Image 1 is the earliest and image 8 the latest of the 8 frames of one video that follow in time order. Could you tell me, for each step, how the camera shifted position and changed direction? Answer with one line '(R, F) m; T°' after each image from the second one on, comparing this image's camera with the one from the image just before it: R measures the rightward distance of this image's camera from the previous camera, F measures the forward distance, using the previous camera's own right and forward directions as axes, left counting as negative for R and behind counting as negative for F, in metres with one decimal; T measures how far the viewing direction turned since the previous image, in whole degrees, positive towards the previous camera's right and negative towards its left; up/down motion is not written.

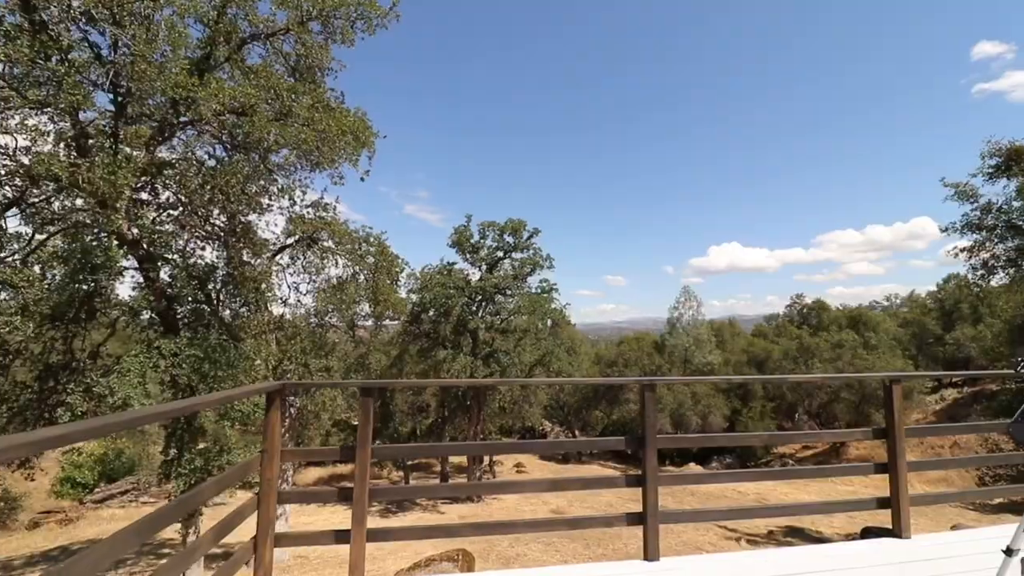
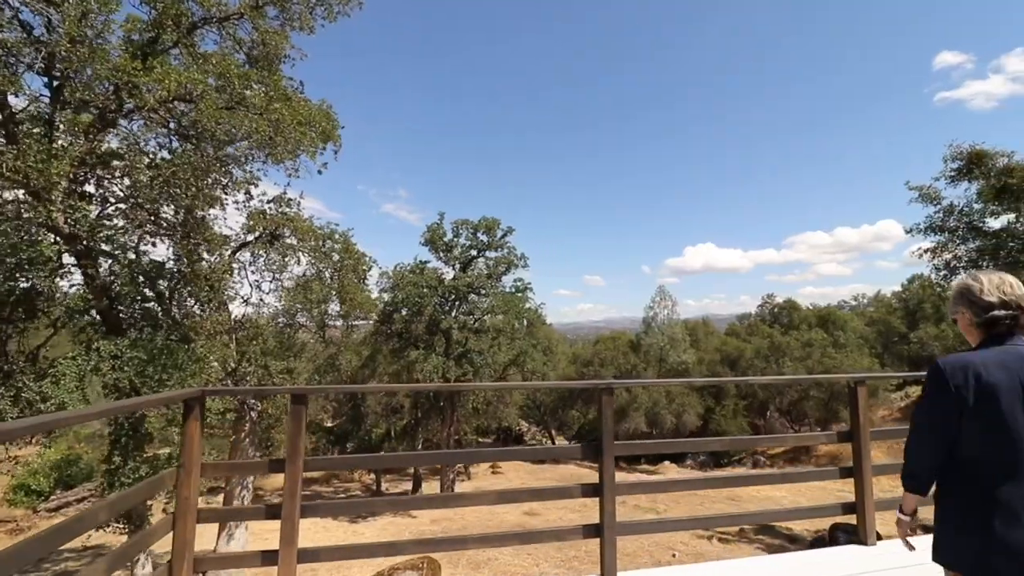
(+0.1, +0.2) m; +2°
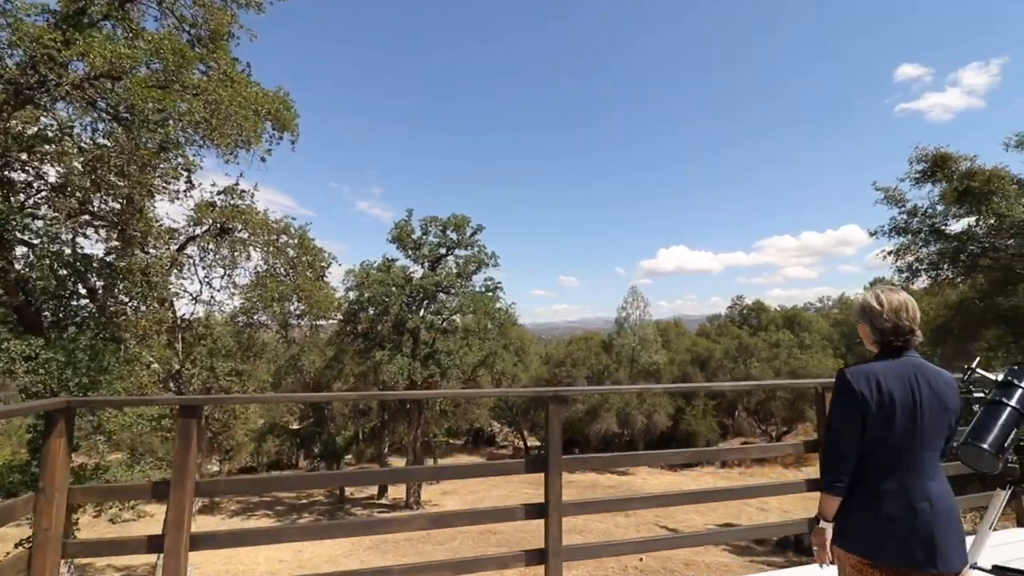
(+0.2, +0.3) m; +3°
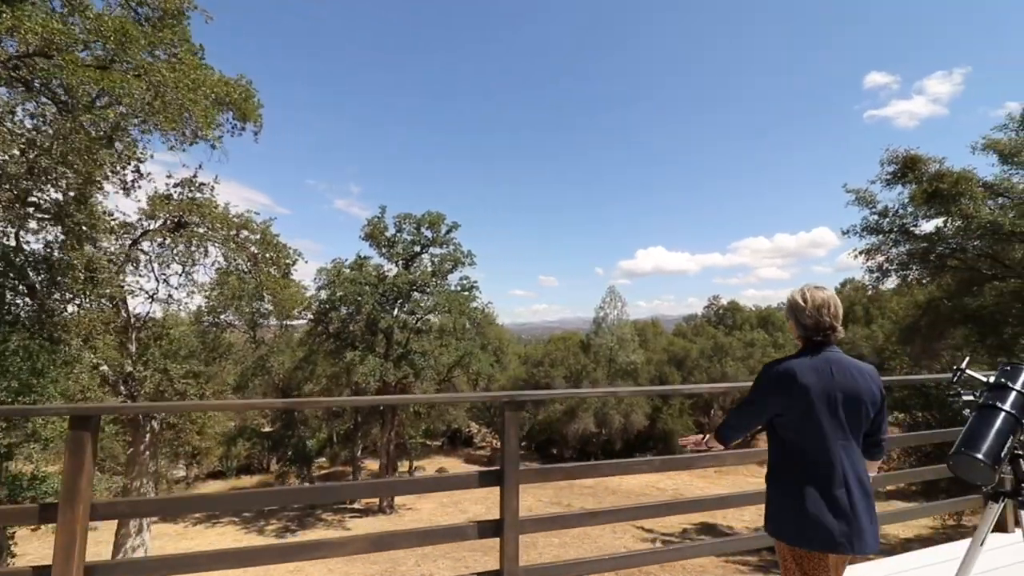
(+0.1, +0.2) m; +2°
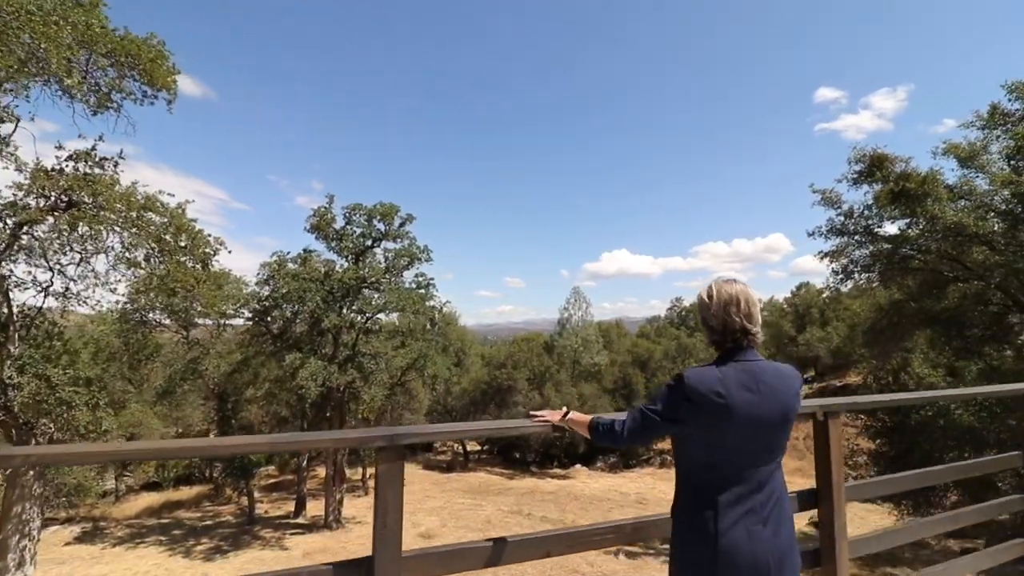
(+0.2, +0.9) m; +3°
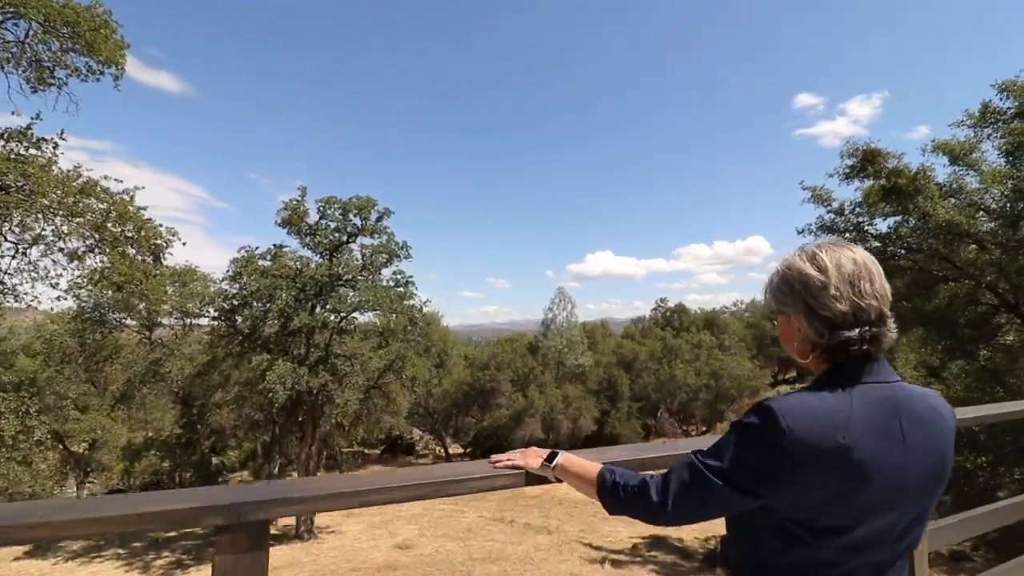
(+0.1, +0.6) m; +2°
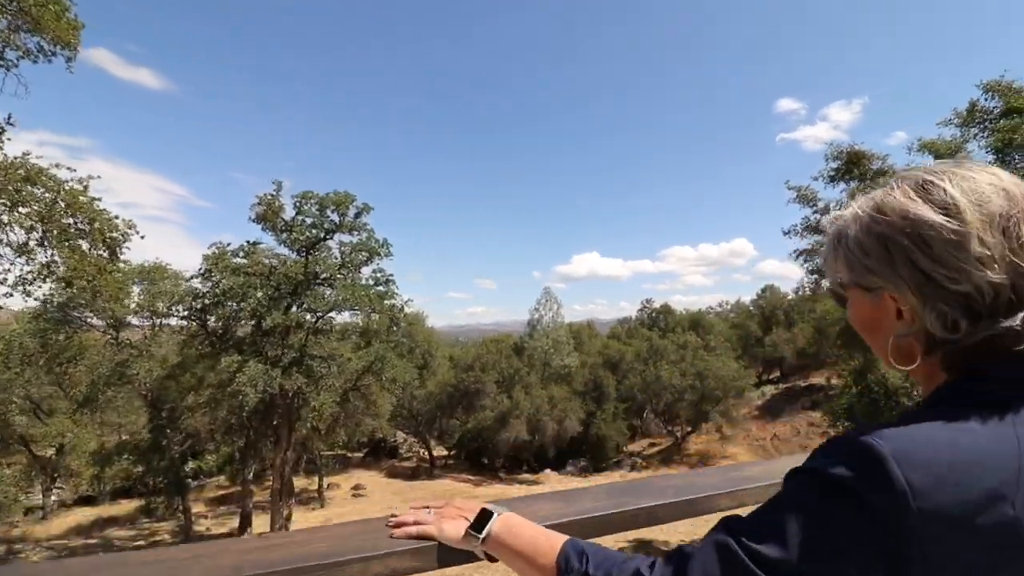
(+0.1, +0.4) m; +1°
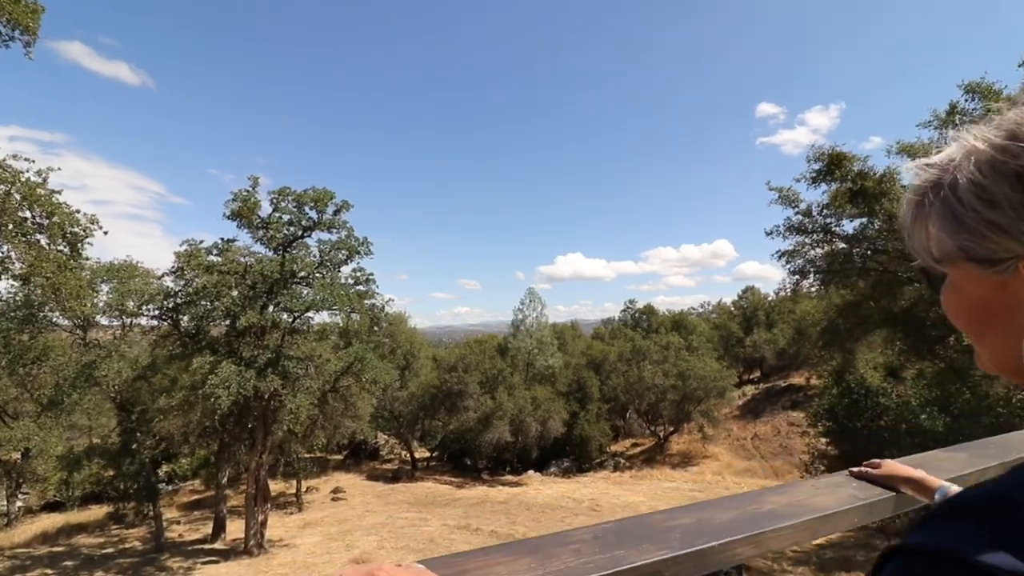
(0.0, +0.2) m; +2°
